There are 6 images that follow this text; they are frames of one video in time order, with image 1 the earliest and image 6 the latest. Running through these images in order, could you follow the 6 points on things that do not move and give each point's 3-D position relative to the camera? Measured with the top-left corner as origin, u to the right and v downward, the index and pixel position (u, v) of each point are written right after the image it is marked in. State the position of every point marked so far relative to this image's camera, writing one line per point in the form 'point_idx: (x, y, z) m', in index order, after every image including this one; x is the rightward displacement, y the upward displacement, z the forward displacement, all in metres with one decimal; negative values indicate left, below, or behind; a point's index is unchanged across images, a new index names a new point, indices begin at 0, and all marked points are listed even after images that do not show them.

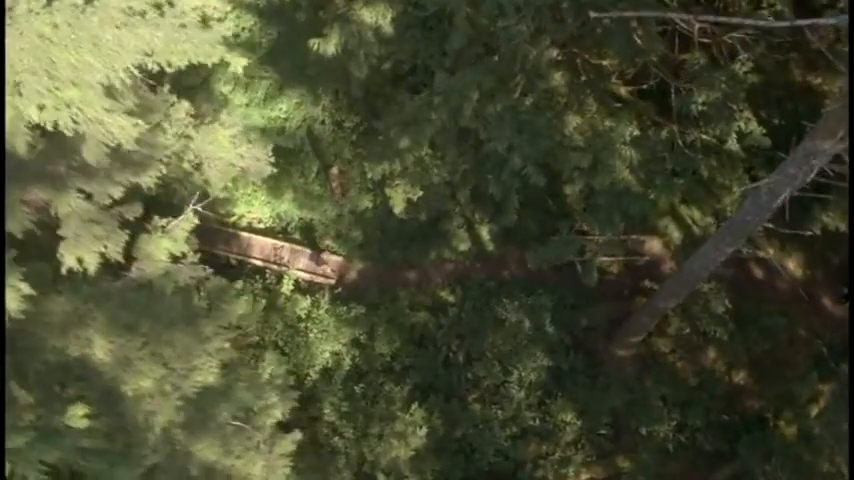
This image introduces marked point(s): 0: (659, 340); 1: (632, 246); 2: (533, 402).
0: (+3.1, -1.3, +10.7) m
1: (+2.9, -0.1, +11.1) m
2: (+1.4, -2.1, +10.4) m
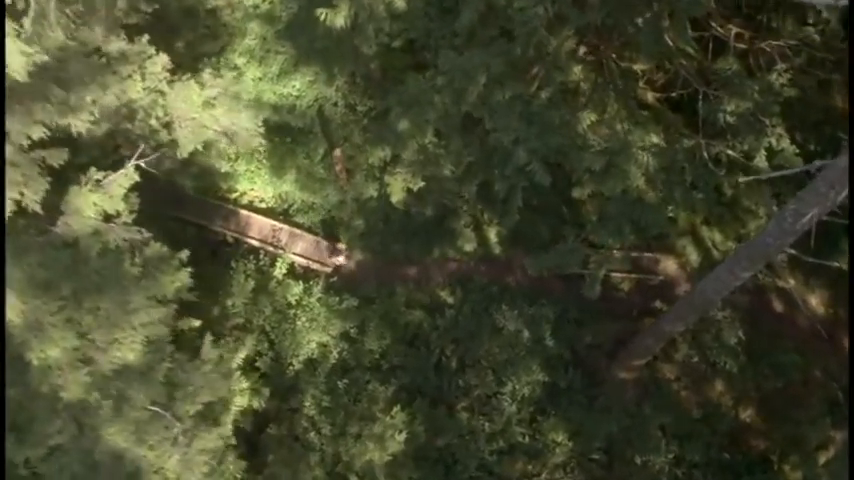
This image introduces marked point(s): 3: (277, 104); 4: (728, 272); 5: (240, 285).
0: (+3.0, -1.6, +10.1) m
1: (+2.9, -0.3, +10.4) m
2: (+1.2, -2.2, +9.9) m
3: (-1.8, +1.7, +10.1) m
4: (+2.6, -0.3, +6.9) m
5: (-2.4, -0.6, +9.9) m
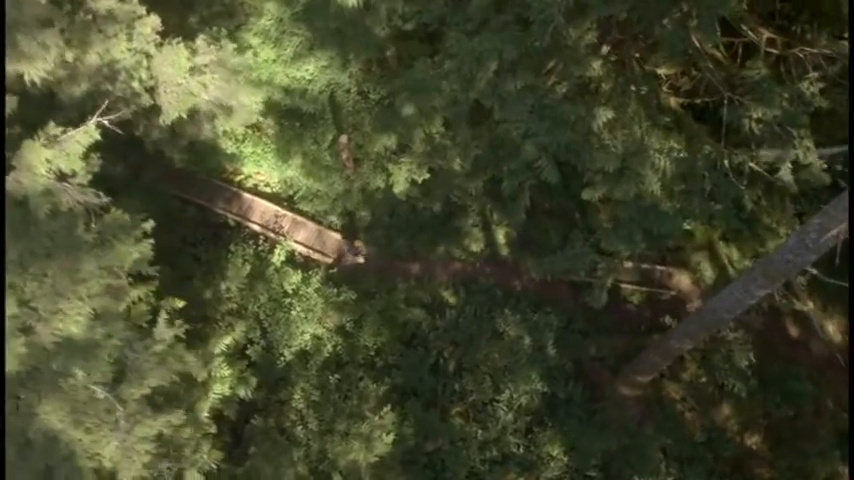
0: (+3.0, -1.8, +9.7) m
1: (+2.9, -0.5, +10.0) m
2: (+1.1, -2.2, +9.5) m
3: (-1.7, +1.8, +9.8) m
4: (+2.6, -0.4, +6.5) m
5: (-2.4, -0.4, +9.6) m
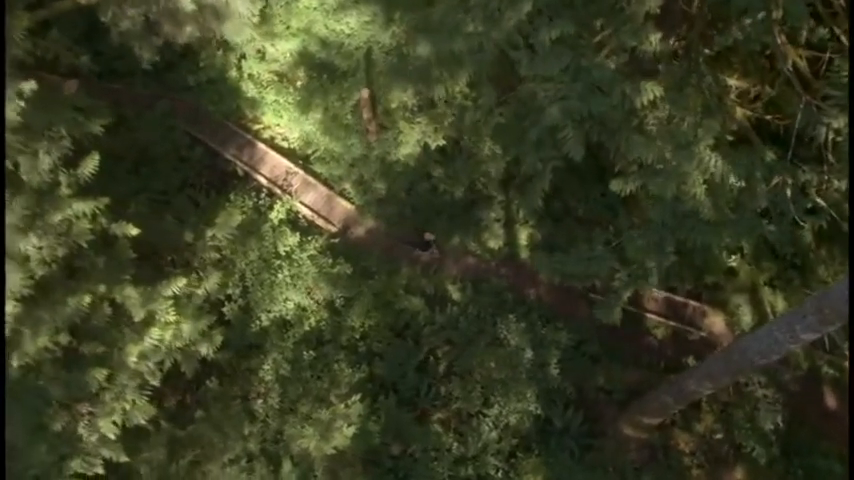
0: (+2.7, -2.1, +8.5) m
1: (+2.9, -0.8, +8.9) m
2: (+0.8, -2.2, +8.4) m
3: (-1.2, +2.3, +8.9) m
4: (+2.4, -0.6, +5.4) m
5: (-2.3, +0.2, +8.8) m
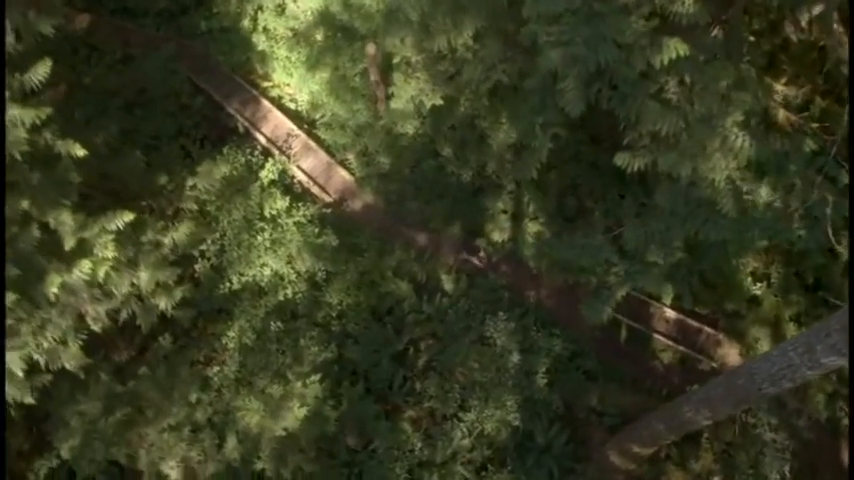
0: (+2.4, -2.2, +7.7) m
1: (+2.8, -1.0, +8.0) m
2: (+0.4, -2.1, +7.6) m
3: (-0.9, +2.6, +8.3) m
4: (+2.1, -0.7, +4.6) m
5: (-2.3, +0.7, +8.2) m
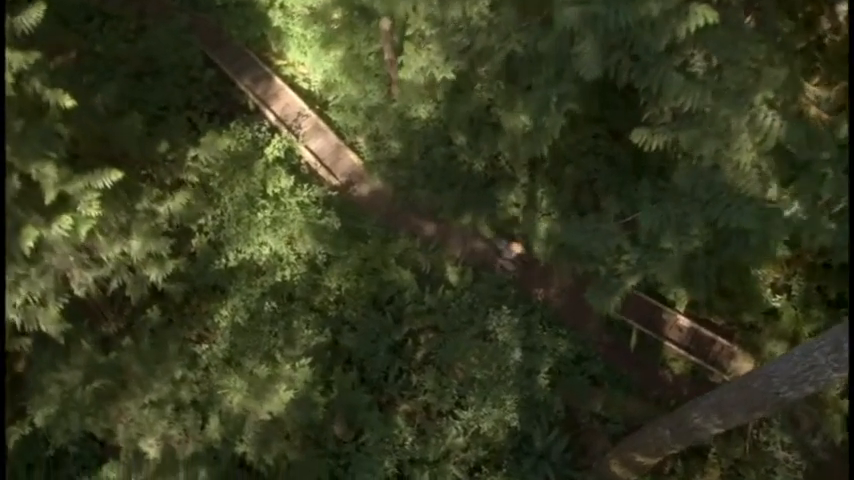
0: (+2.3, -2.2, +7.3) m
1: (+2.7, -1.0, +7.6) m
2: (+0.4, -2.0, +7.3) m
3: (-0.7, +2.8, +8.0) m
4: (+2.1, -0.6, +4.2) m
5: (-2.1, +1.0, +7.9) m
